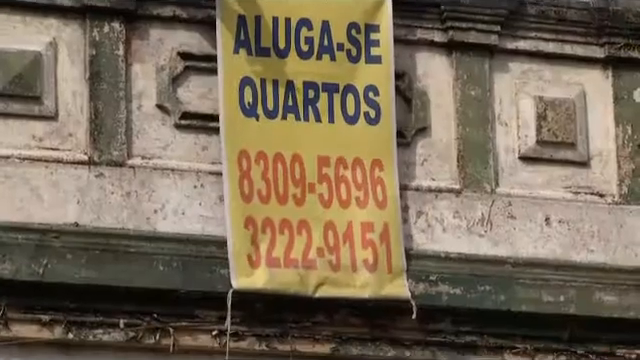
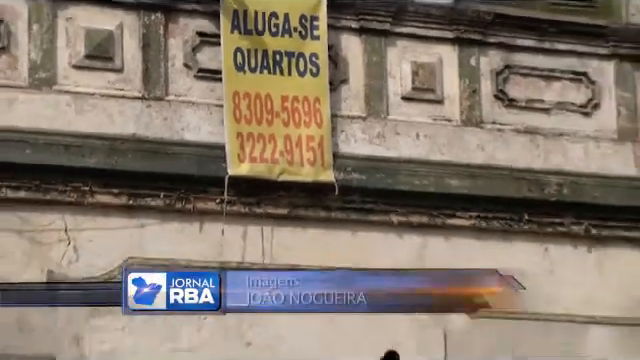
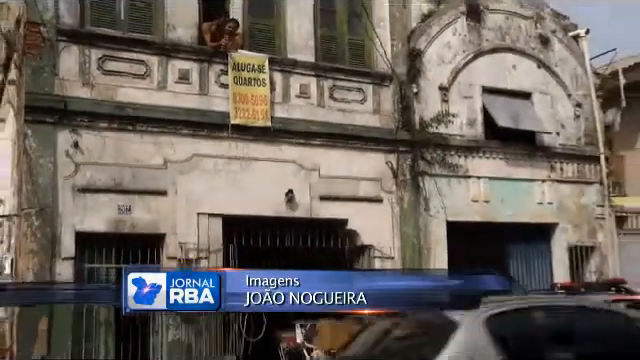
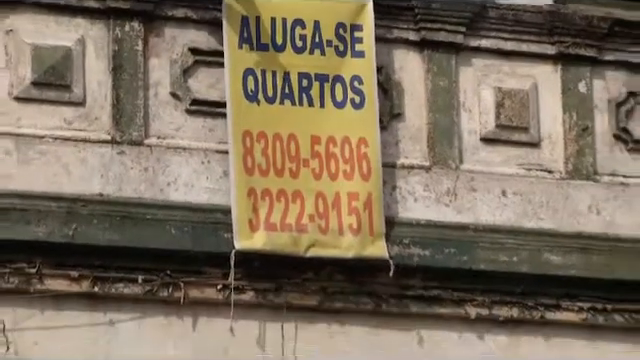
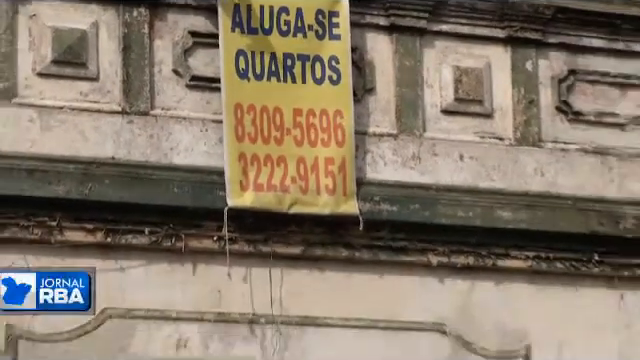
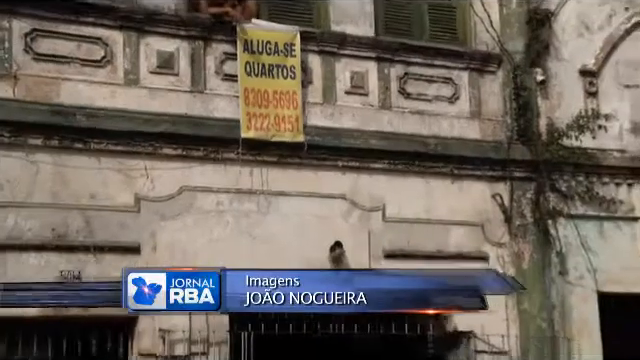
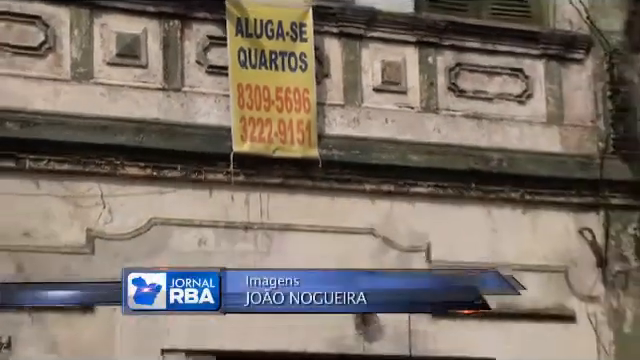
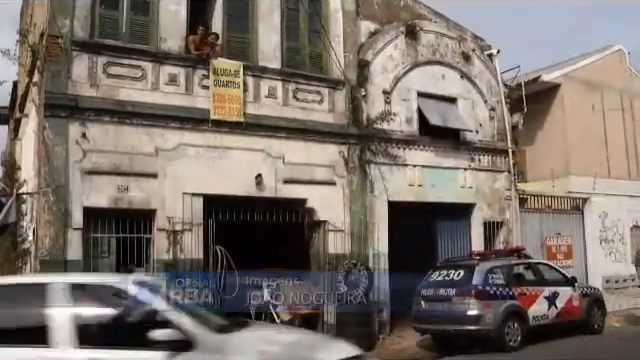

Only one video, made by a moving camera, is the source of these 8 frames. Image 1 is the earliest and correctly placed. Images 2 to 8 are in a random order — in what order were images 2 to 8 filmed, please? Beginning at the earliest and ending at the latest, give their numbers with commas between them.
4, 5, 2, 7, 6, 3, 8
